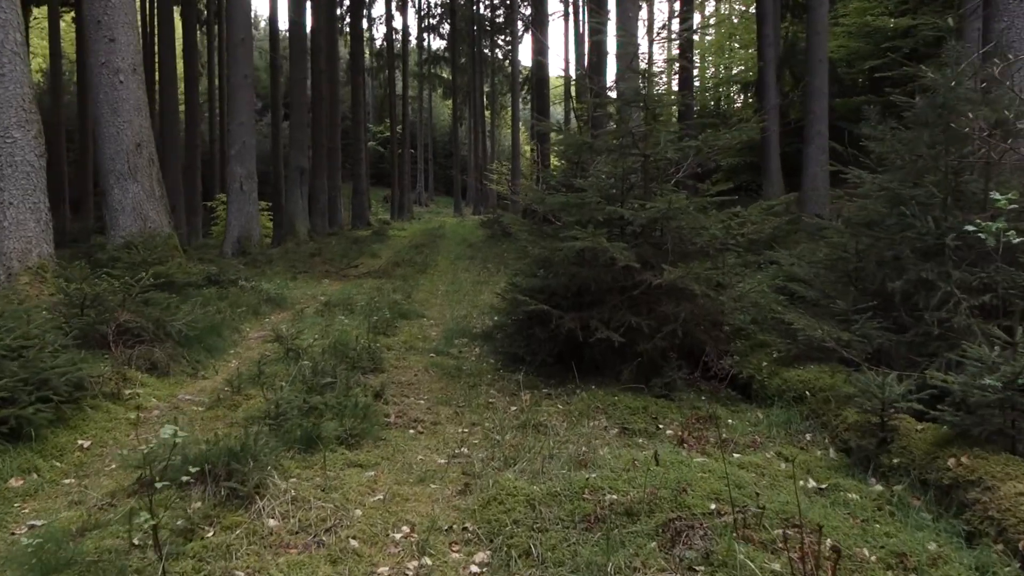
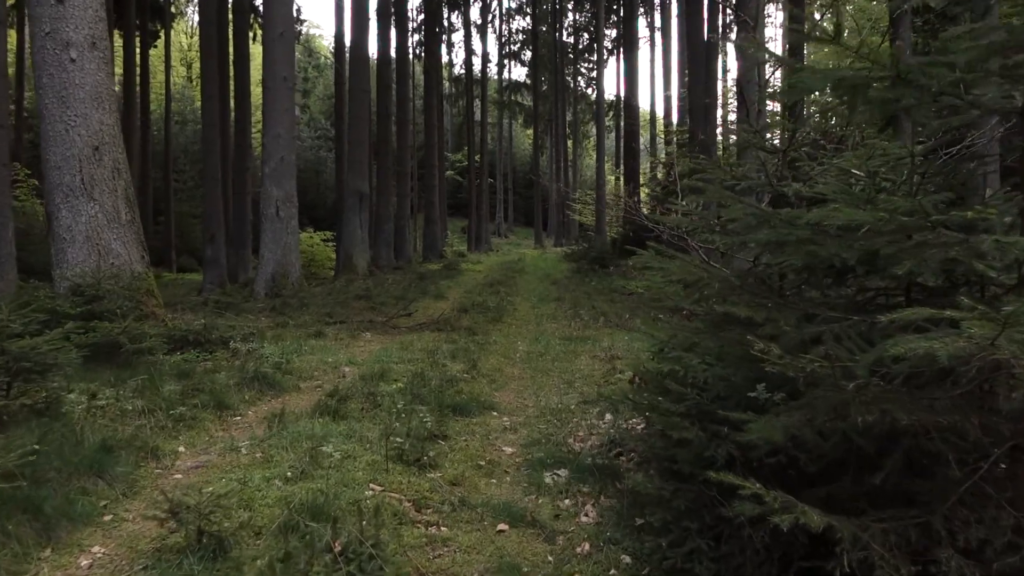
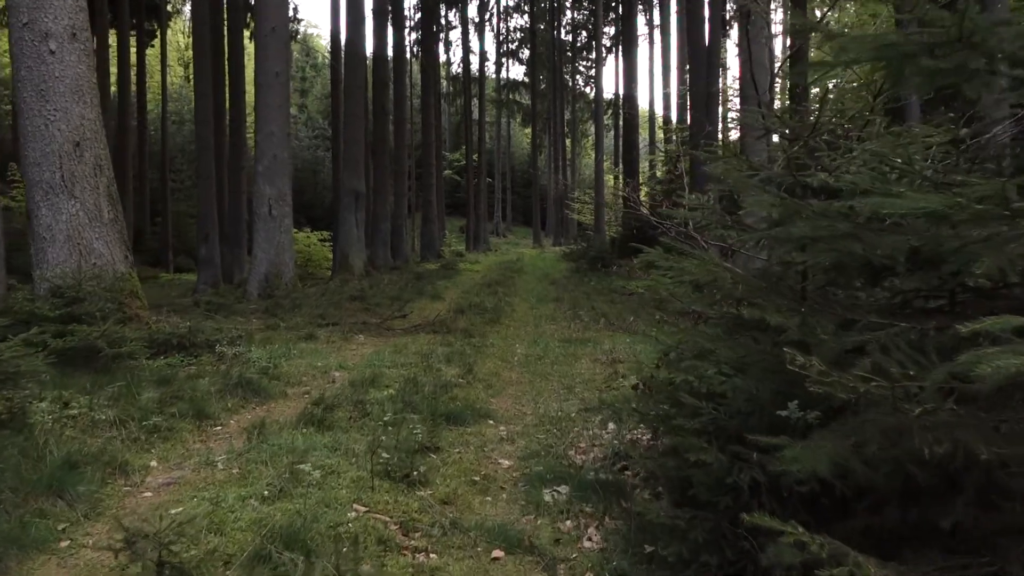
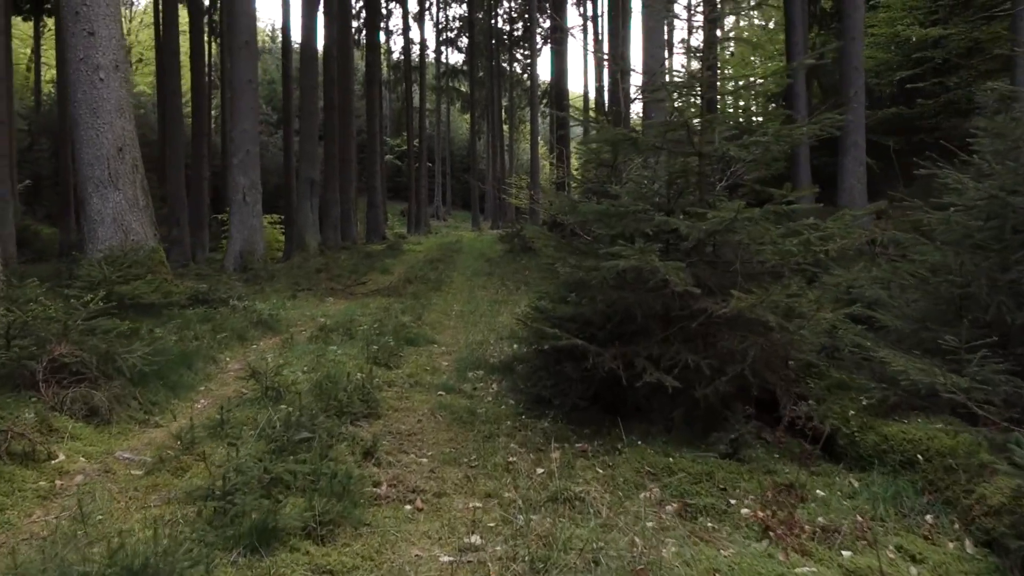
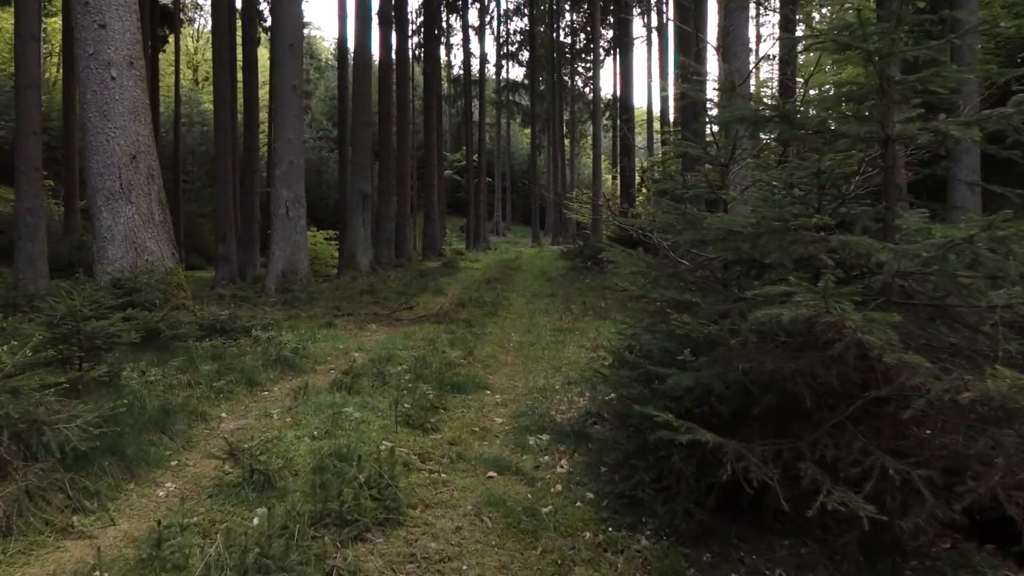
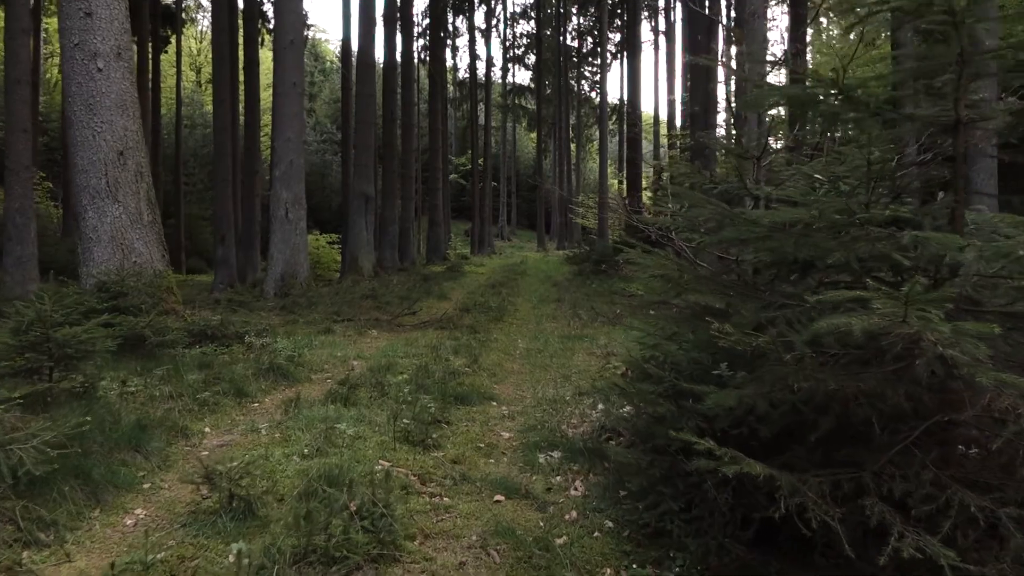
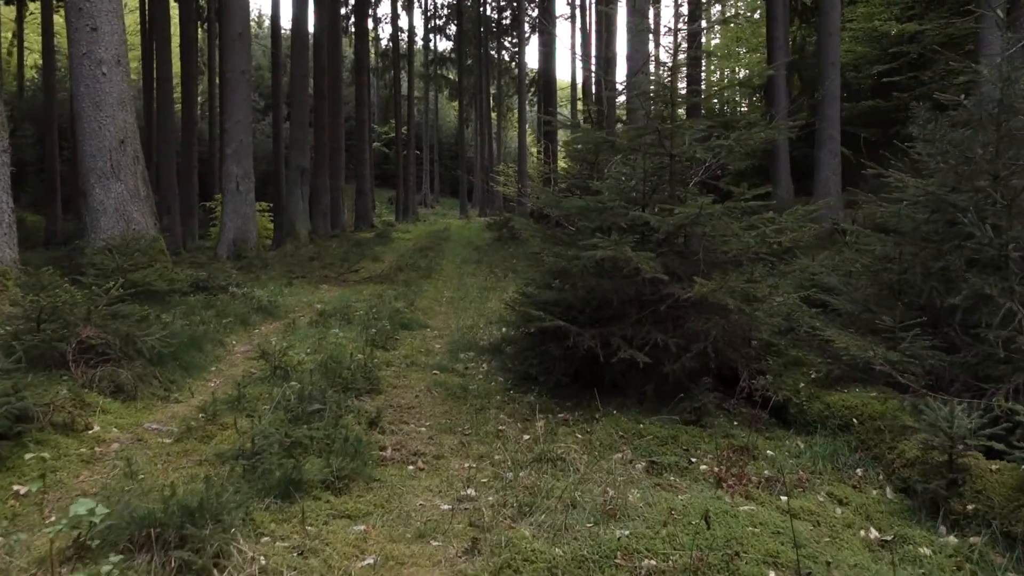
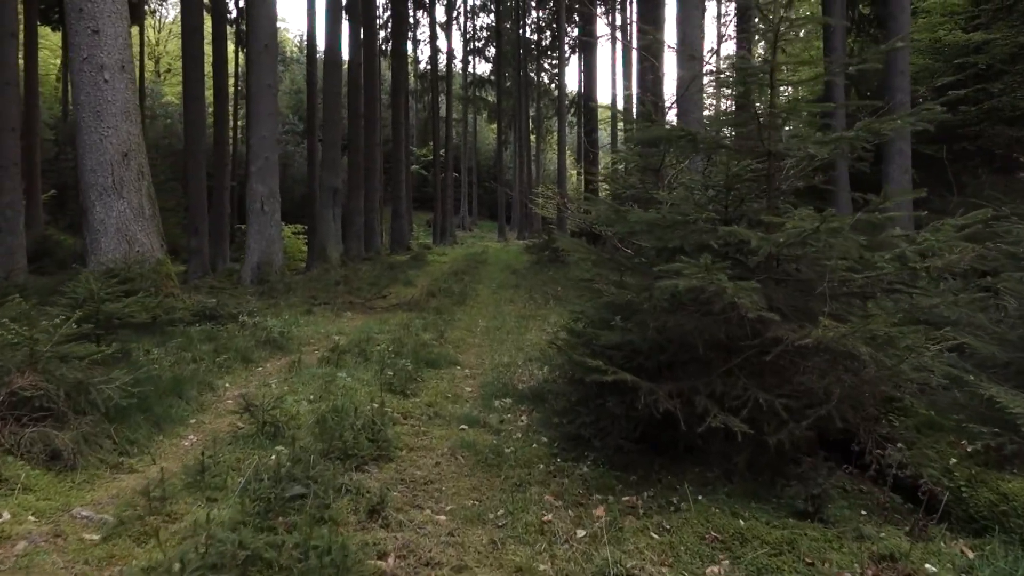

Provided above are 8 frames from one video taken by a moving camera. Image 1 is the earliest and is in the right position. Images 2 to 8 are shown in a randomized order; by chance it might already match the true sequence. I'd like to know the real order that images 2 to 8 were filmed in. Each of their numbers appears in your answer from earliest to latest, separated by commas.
7, 4, 8, 5, 6, 2, 3
